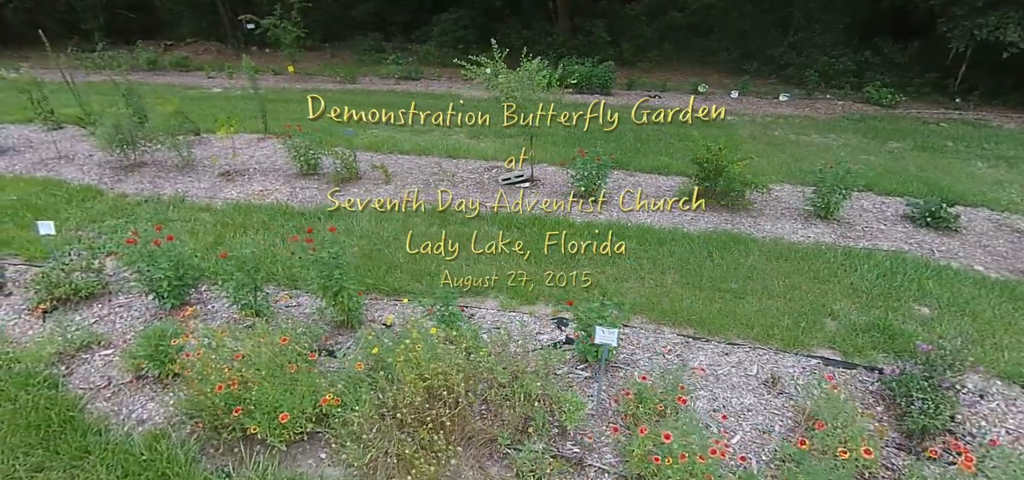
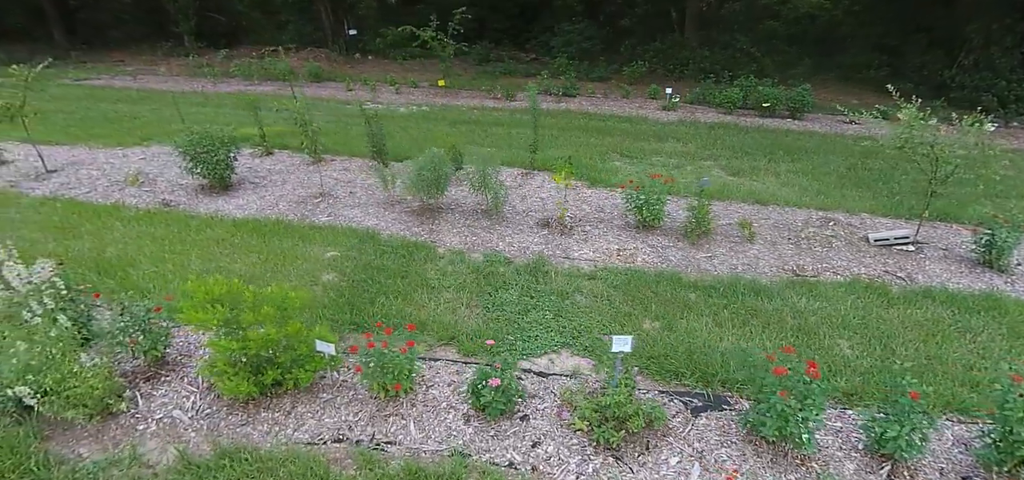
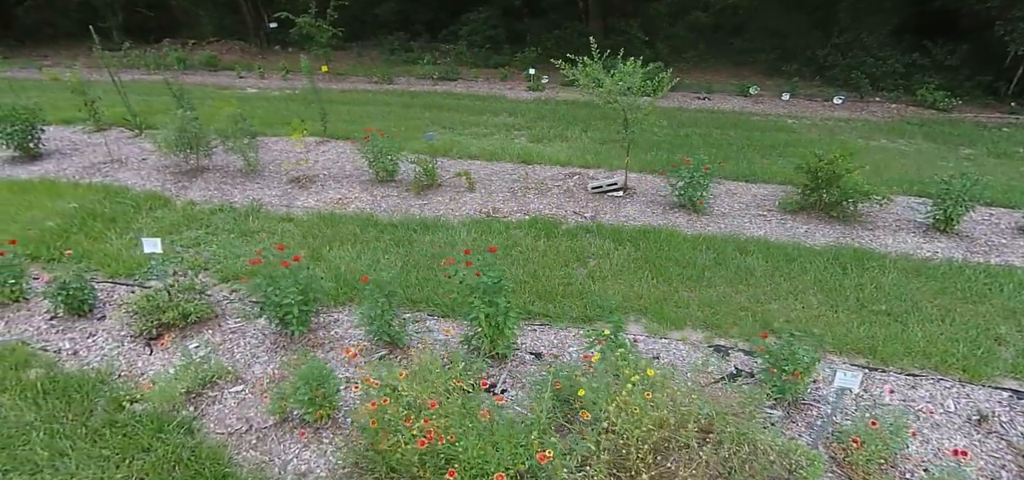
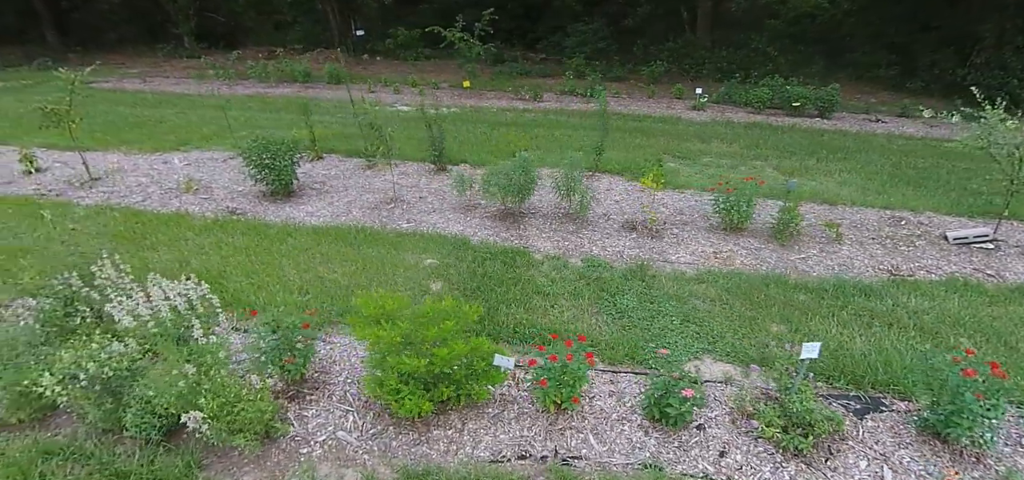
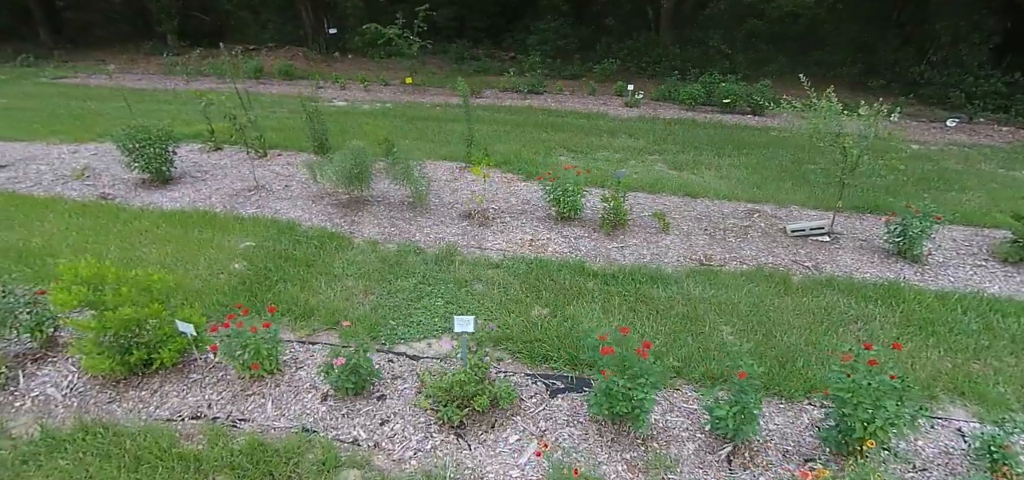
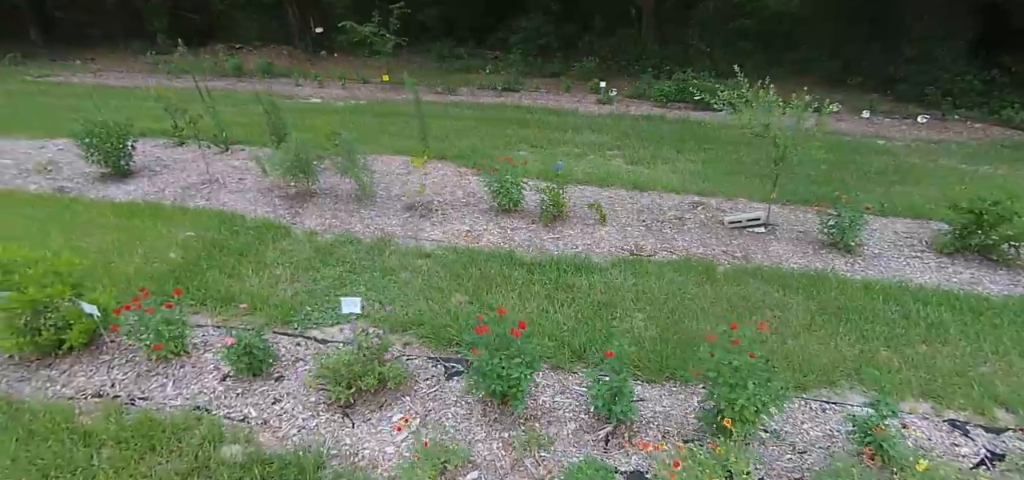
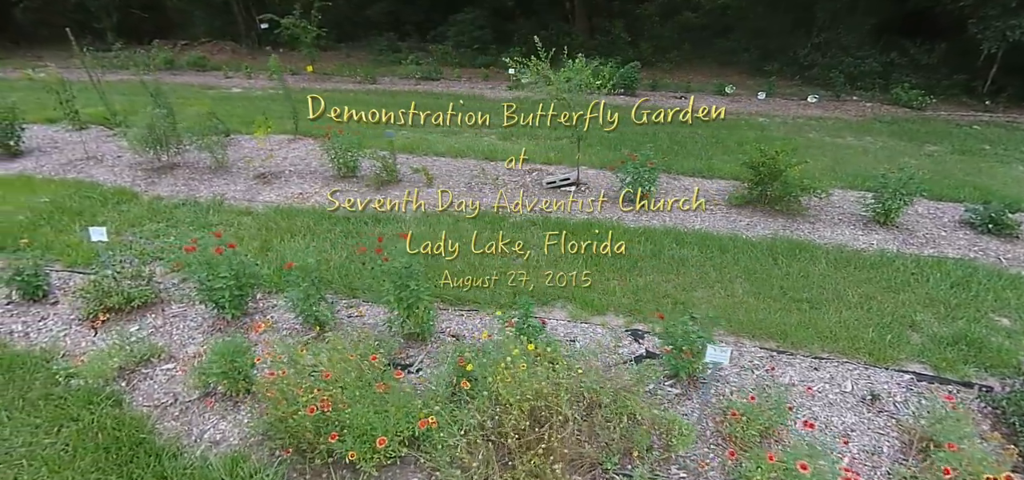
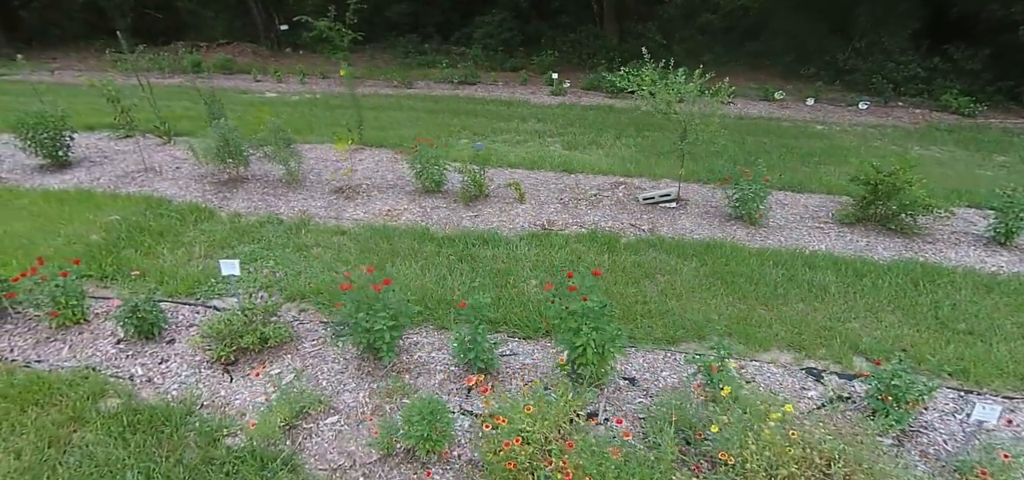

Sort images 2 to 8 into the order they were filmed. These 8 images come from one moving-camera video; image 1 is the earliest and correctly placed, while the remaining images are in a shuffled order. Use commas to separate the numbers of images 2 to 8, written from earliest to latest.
7, 3, 8, 6, 5, 2, 4
